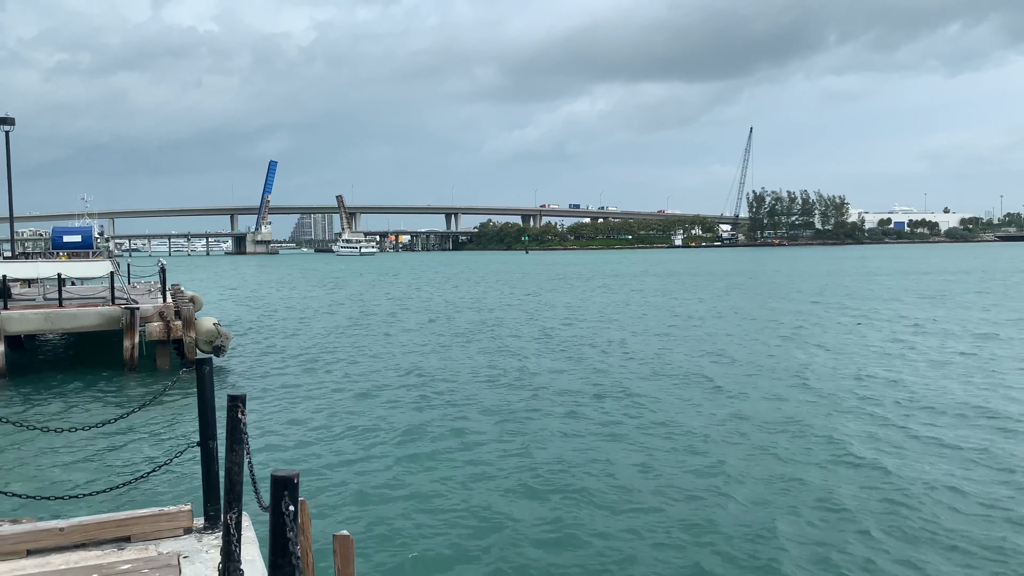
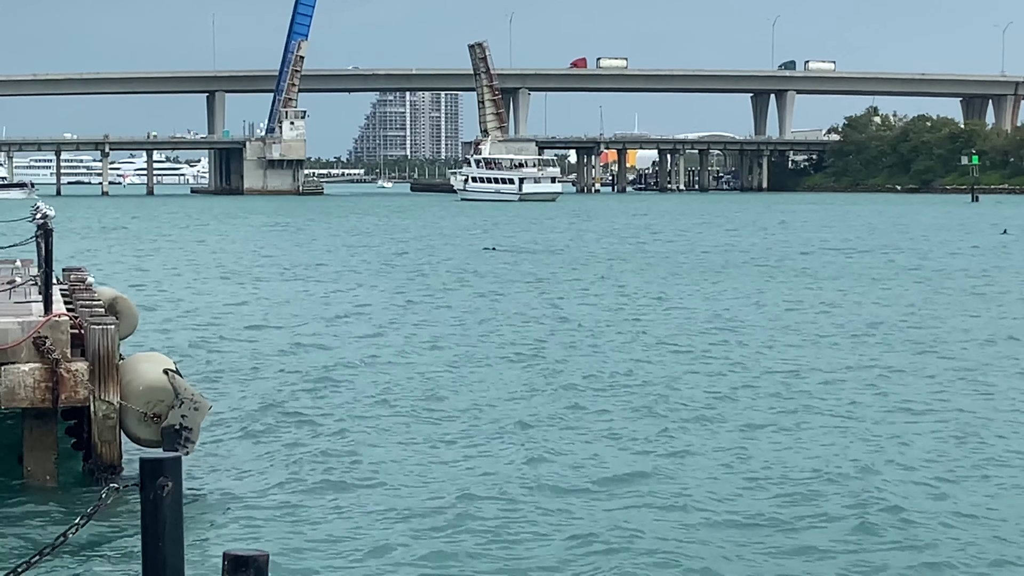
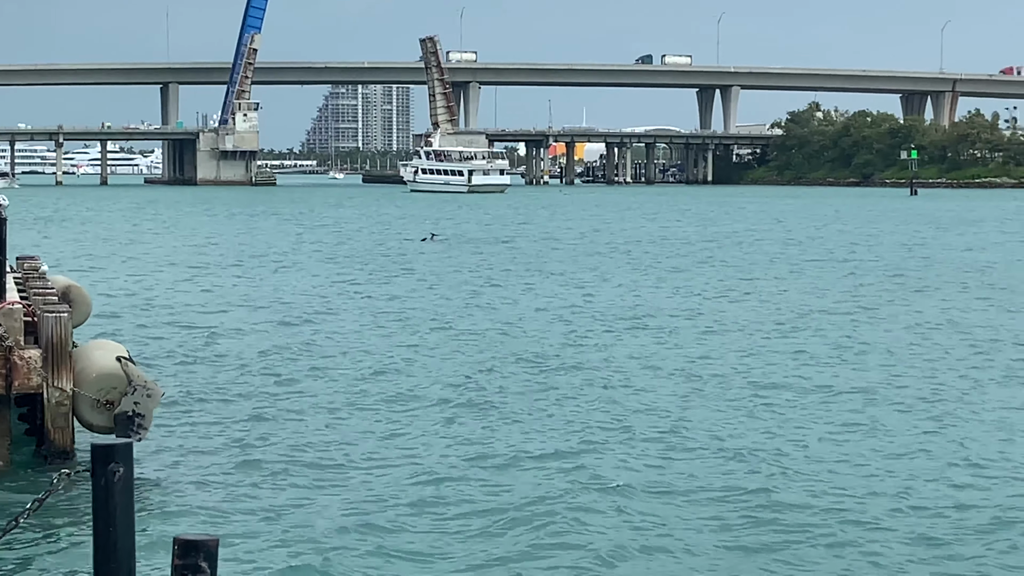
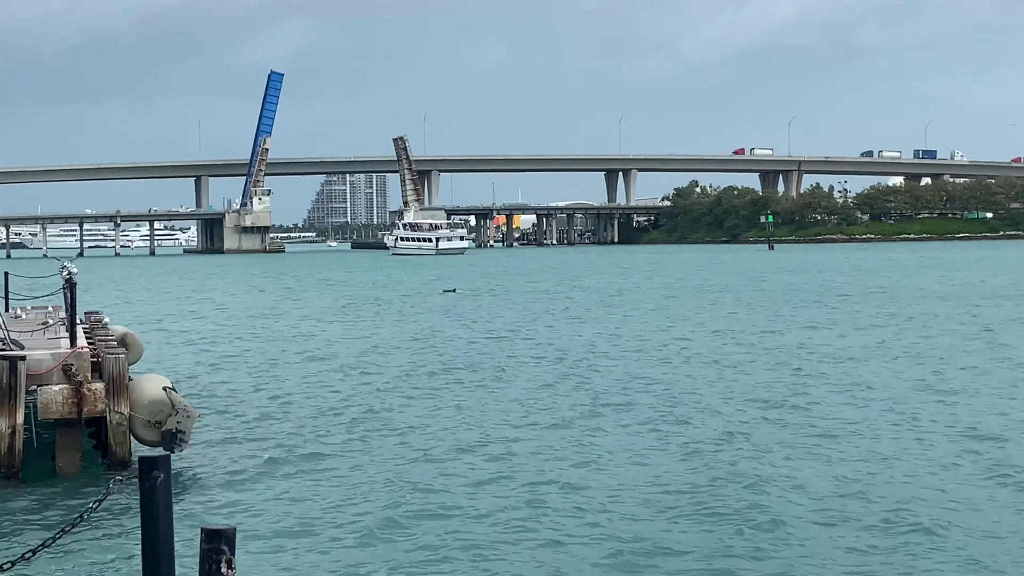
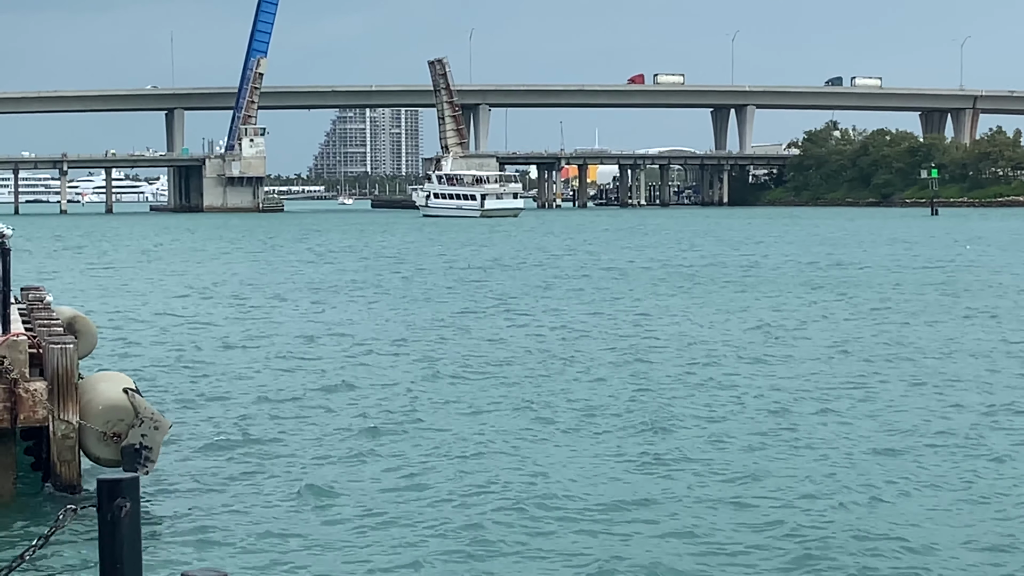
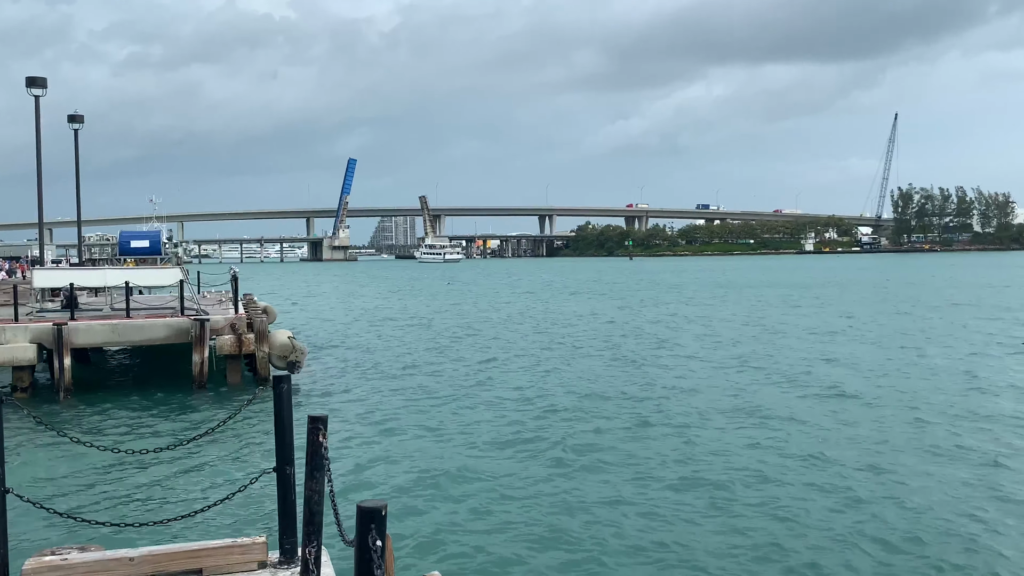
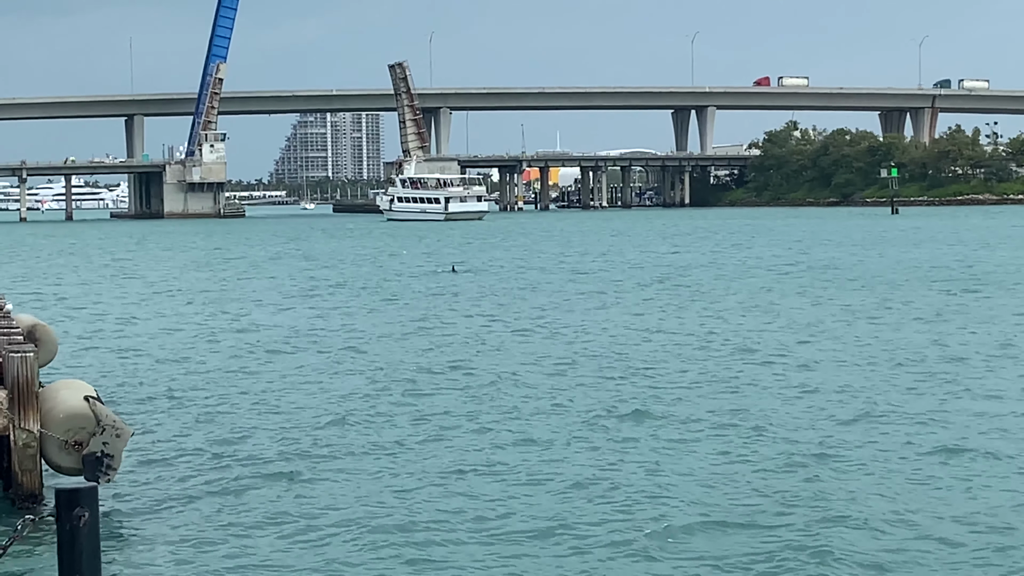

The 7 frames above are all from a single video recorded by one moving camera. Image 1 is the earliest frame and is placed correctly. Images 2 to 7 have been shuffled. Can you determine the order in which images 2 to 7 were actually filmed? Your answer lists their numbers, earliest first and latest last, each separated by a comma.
6, 4, 7, 5, 2, 3
